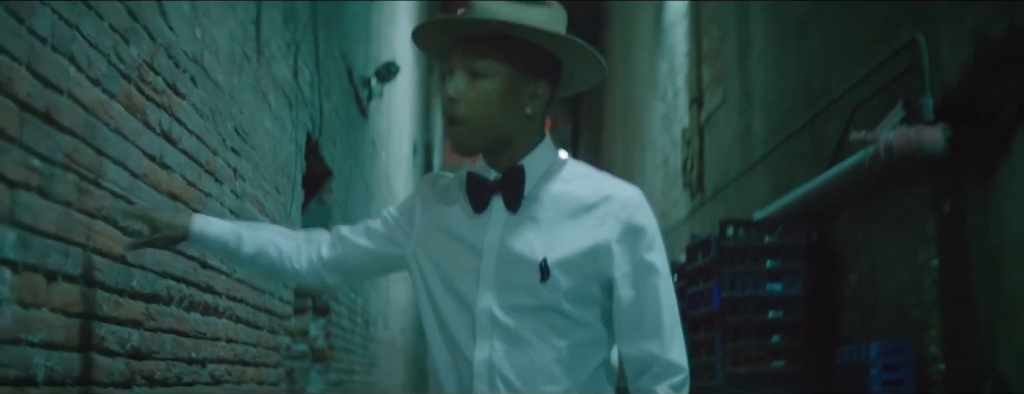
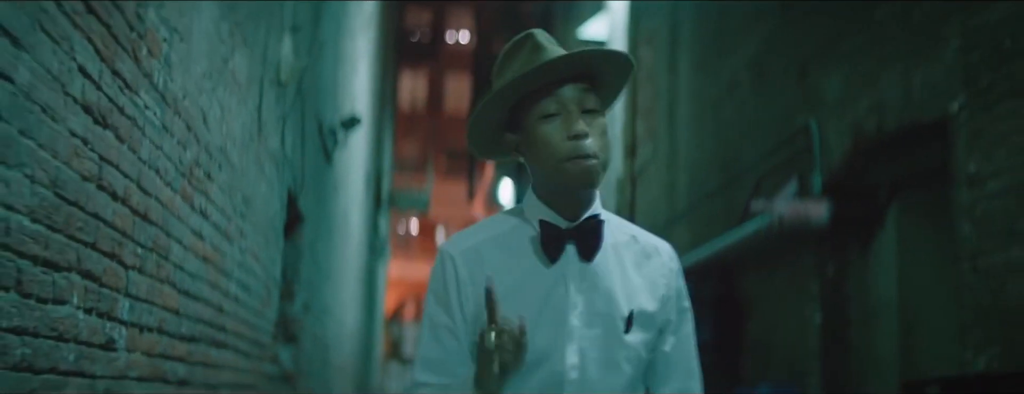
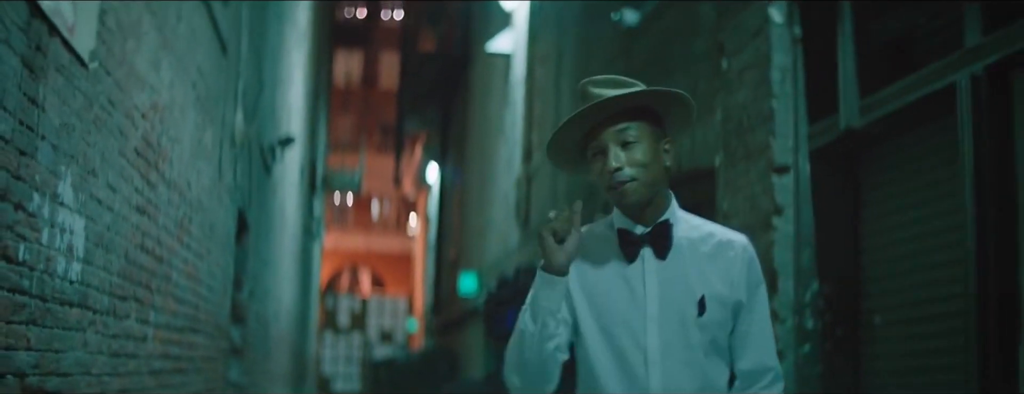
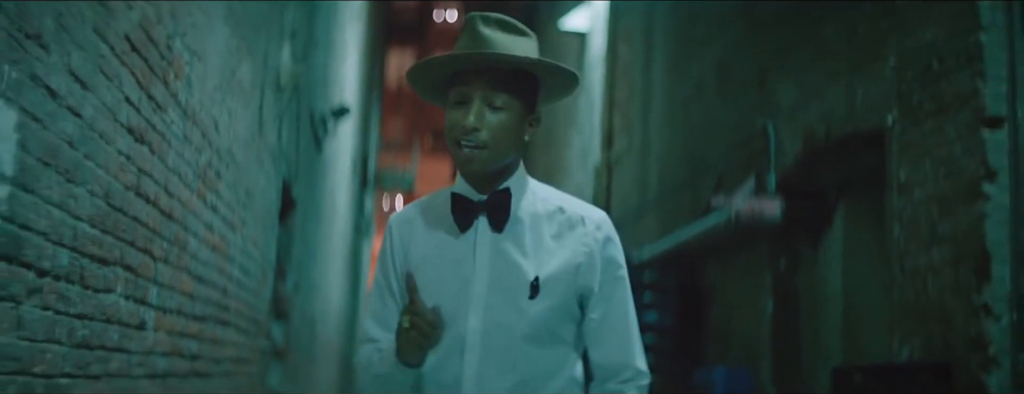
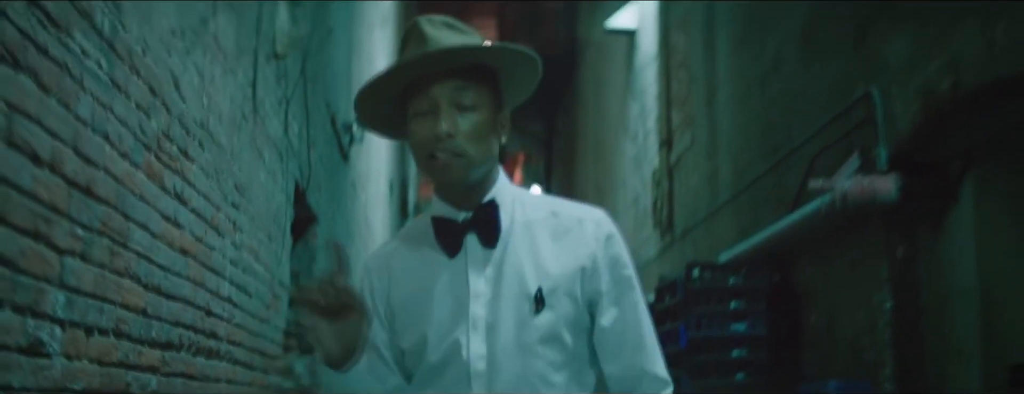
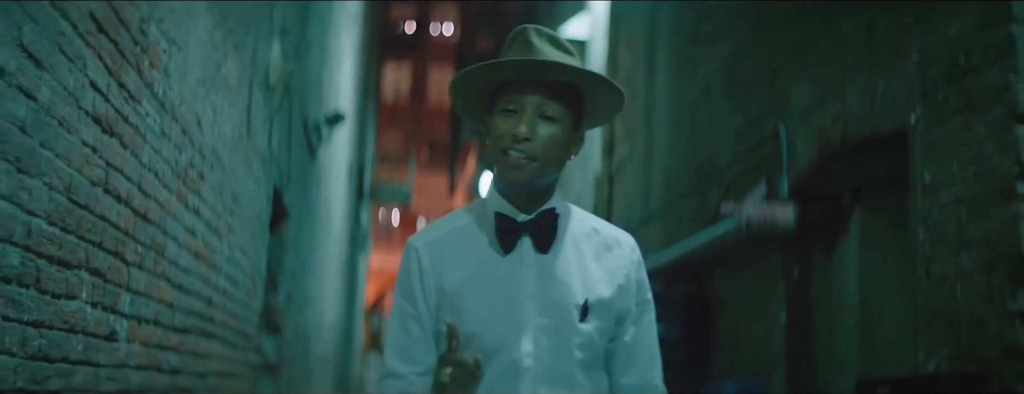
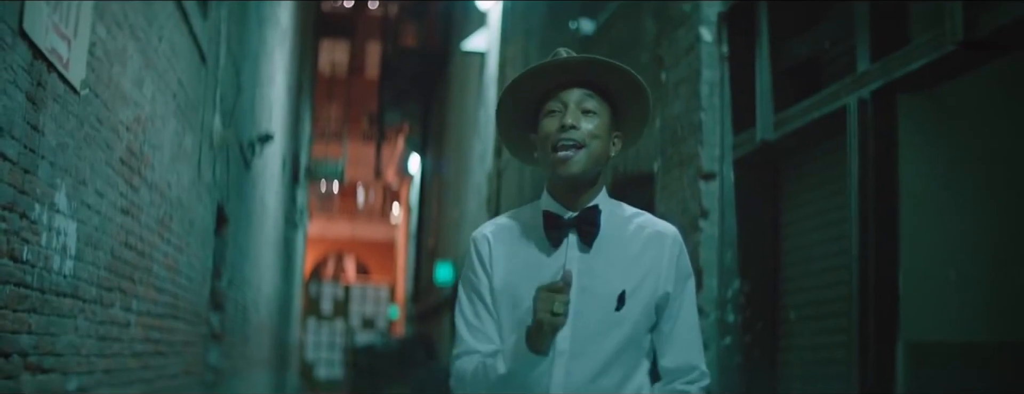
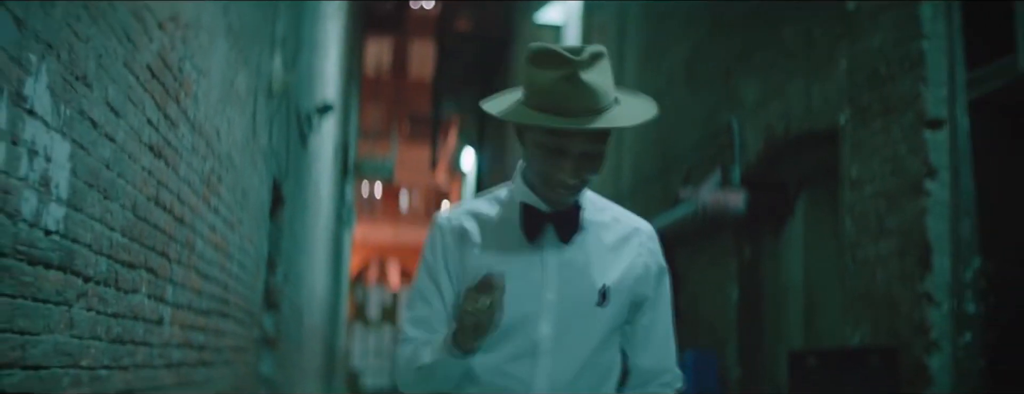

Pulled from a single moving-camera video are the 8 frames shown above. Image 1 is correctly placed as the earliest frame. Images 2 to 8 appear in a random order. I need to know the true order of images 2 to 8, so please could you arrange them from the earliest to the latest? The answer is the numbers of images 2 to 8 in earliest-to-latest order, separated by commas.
5, 2, 6, 4, 8, 3, 7
